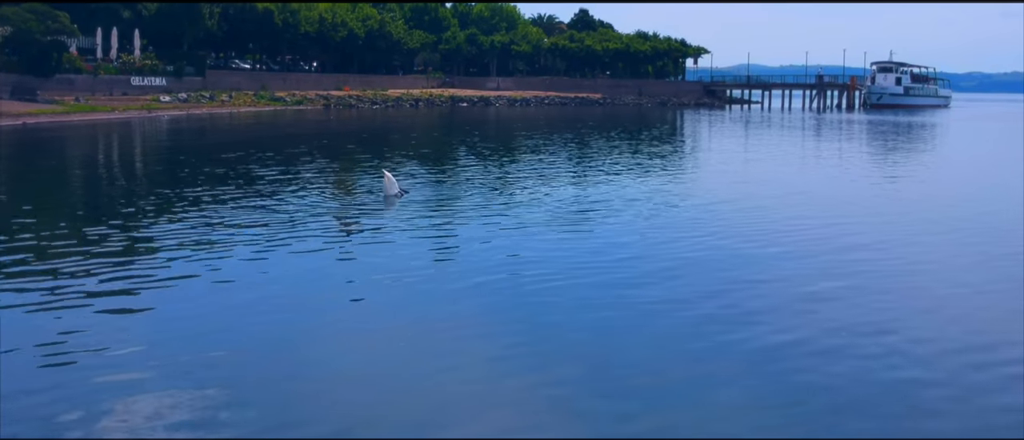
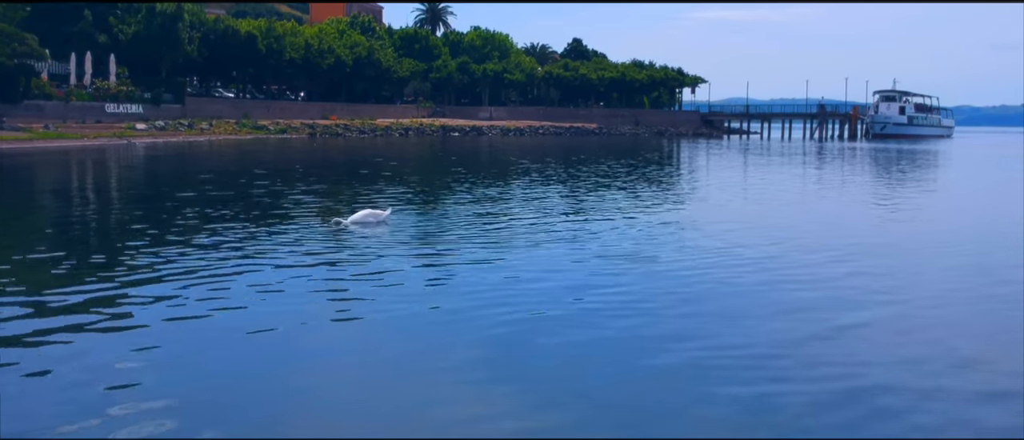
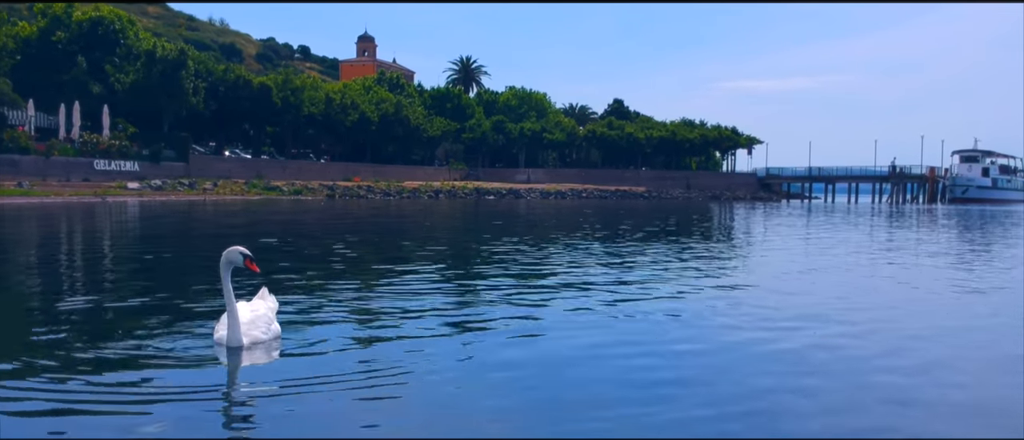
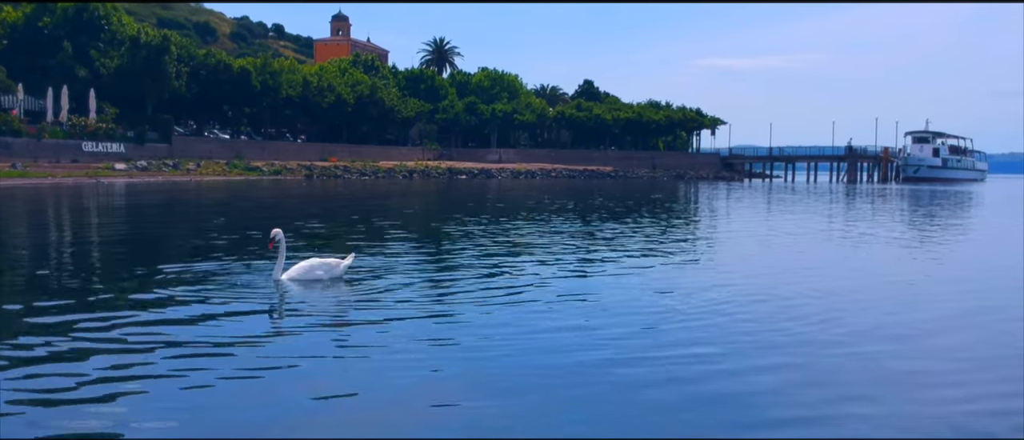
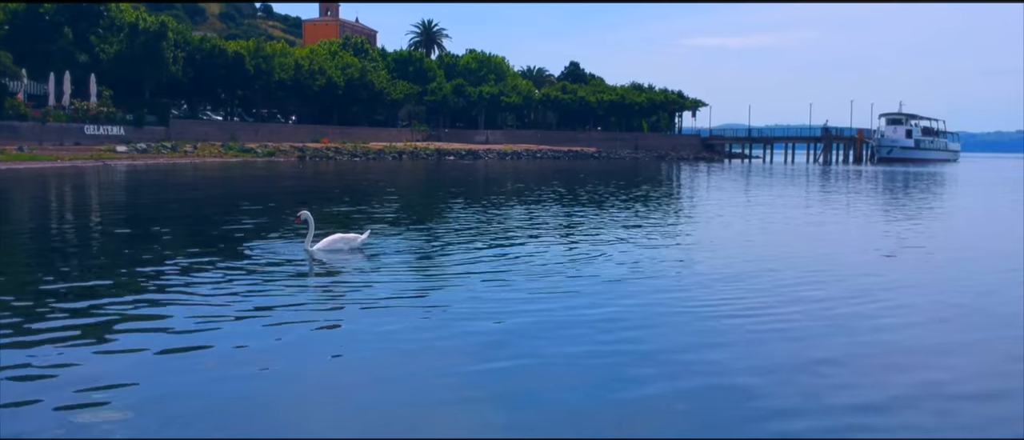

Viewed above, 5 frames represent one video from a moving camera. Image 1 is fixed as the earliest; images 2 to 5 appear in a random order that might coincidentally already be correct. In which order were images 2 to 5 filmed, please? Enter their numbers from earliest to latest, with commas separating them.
2, 5, 4, 3
